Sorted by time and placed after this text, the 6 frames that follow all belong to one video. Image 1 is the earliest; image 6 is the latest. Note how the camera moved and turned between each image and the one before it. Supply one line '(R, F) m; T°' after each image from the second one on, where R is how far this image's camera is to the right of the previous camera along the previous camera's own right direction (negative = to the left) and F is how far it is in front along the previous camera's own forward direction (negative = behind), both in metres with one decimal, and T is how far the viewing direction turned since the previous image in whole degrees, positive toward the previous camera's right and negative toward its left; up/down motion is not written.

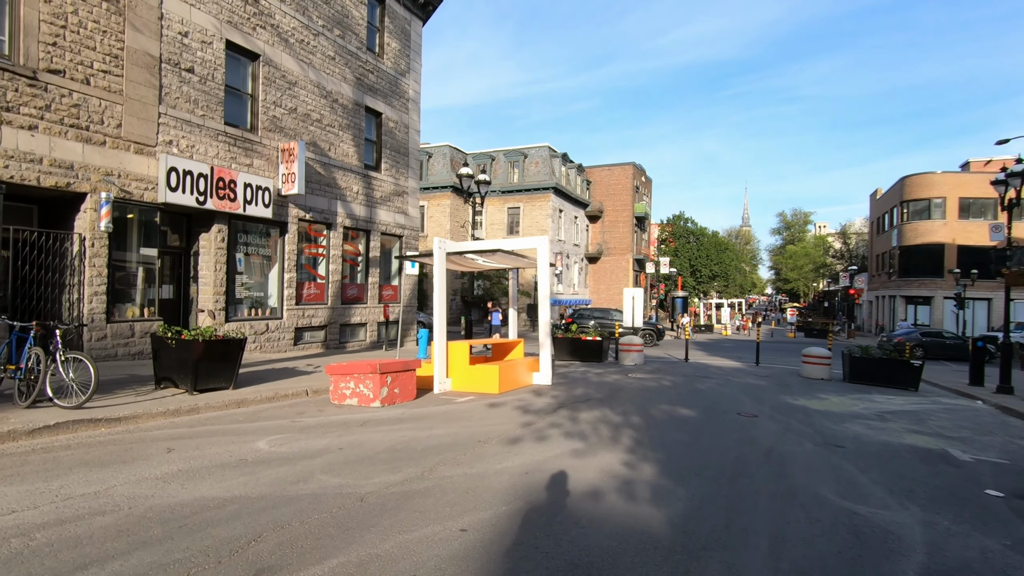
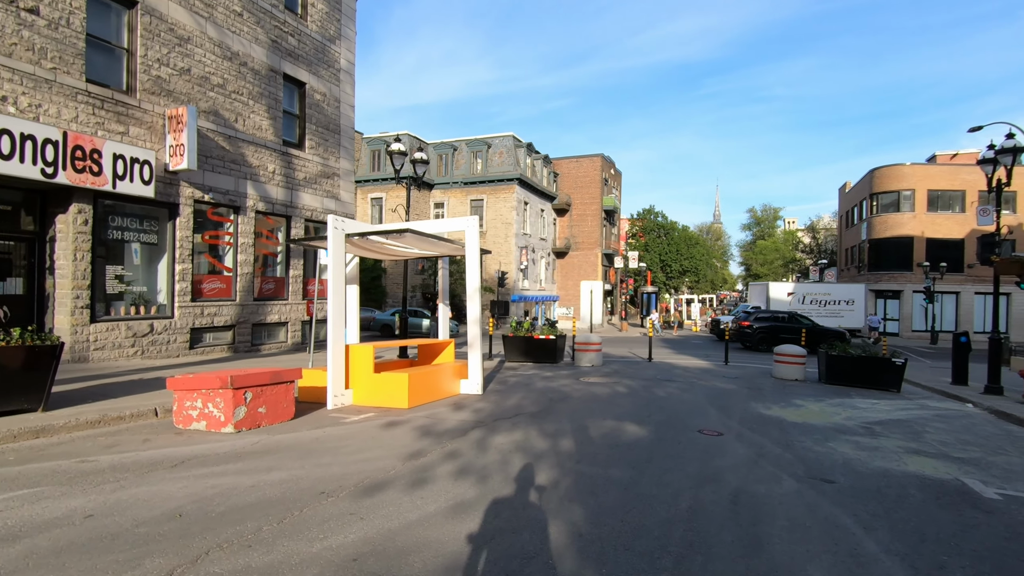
(+1.1, +2.1) m; +3°
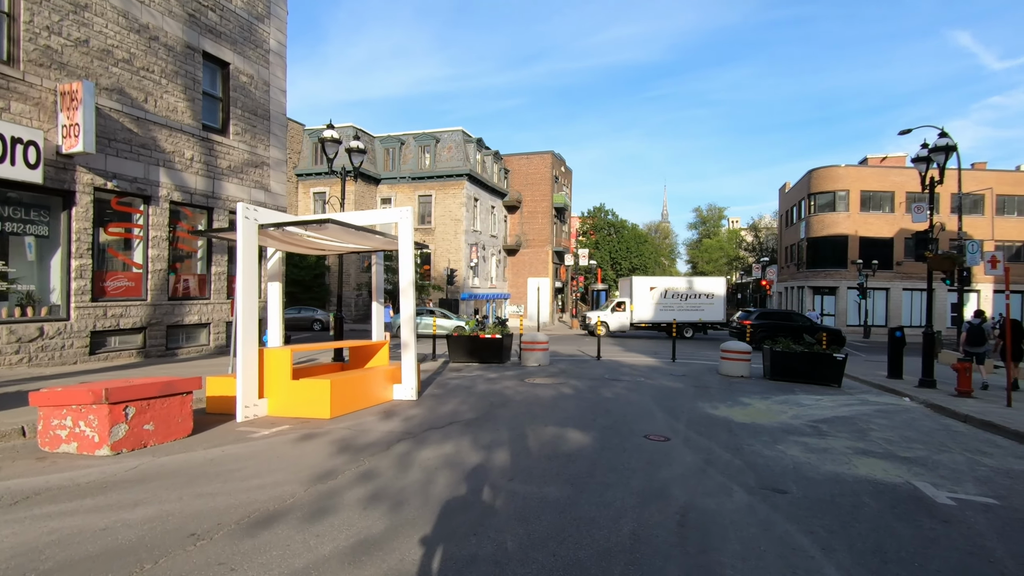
(+0.3, +0.7) m; +5°
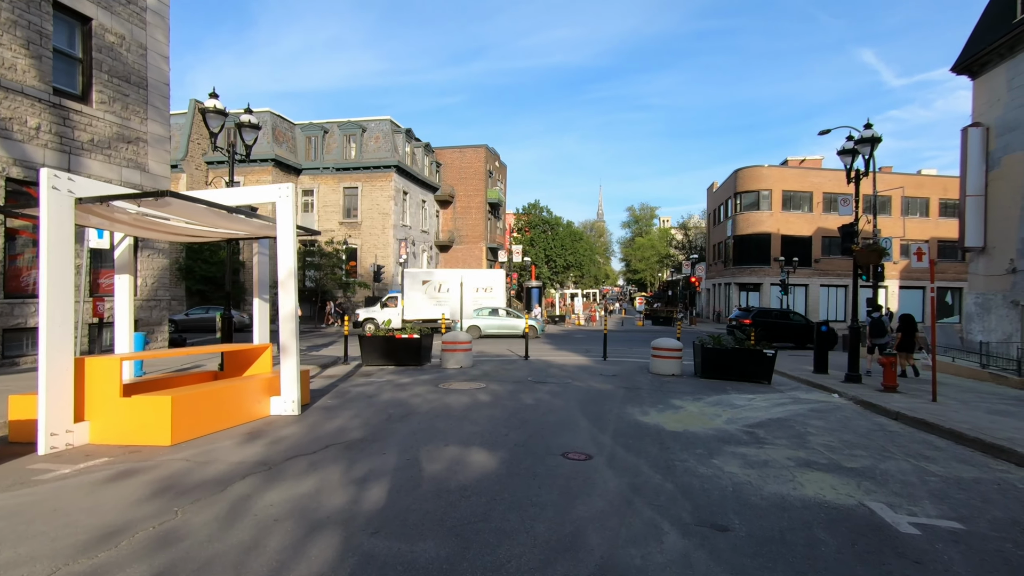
(+0.6, +1.3) m; +7°
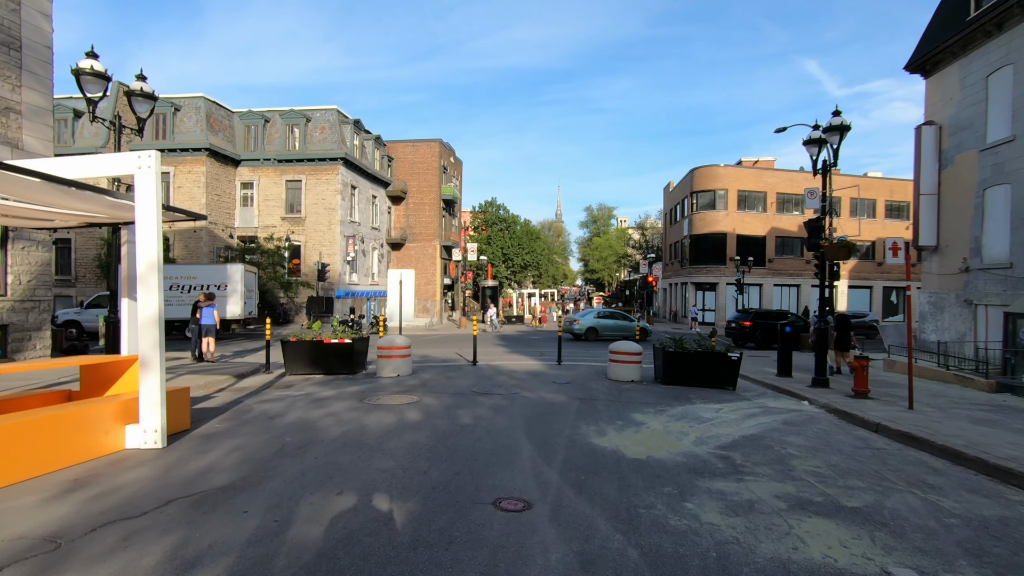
(+0.4, +1.5) m; +4°
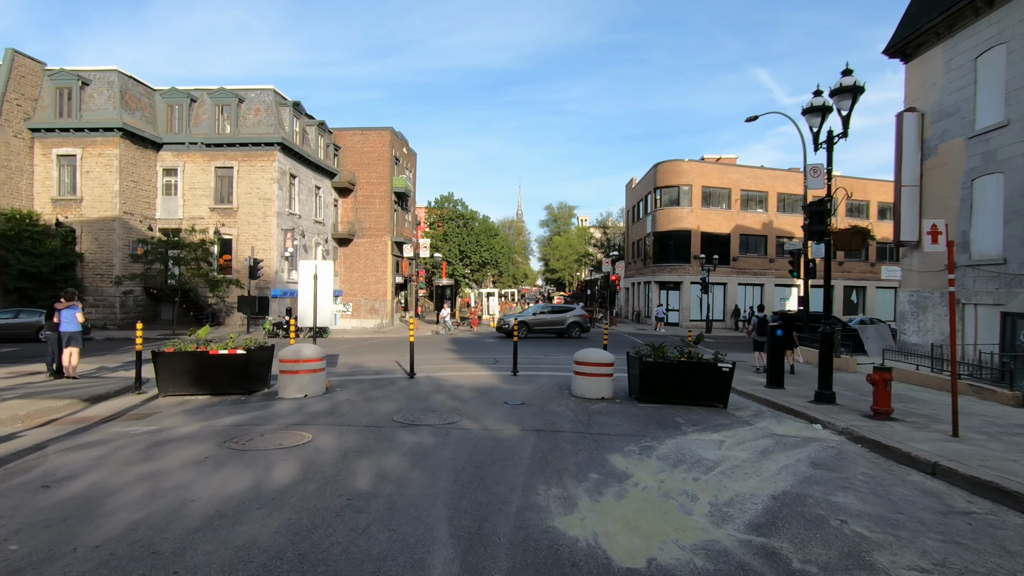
(+0.4, +2.8) m; +4°
